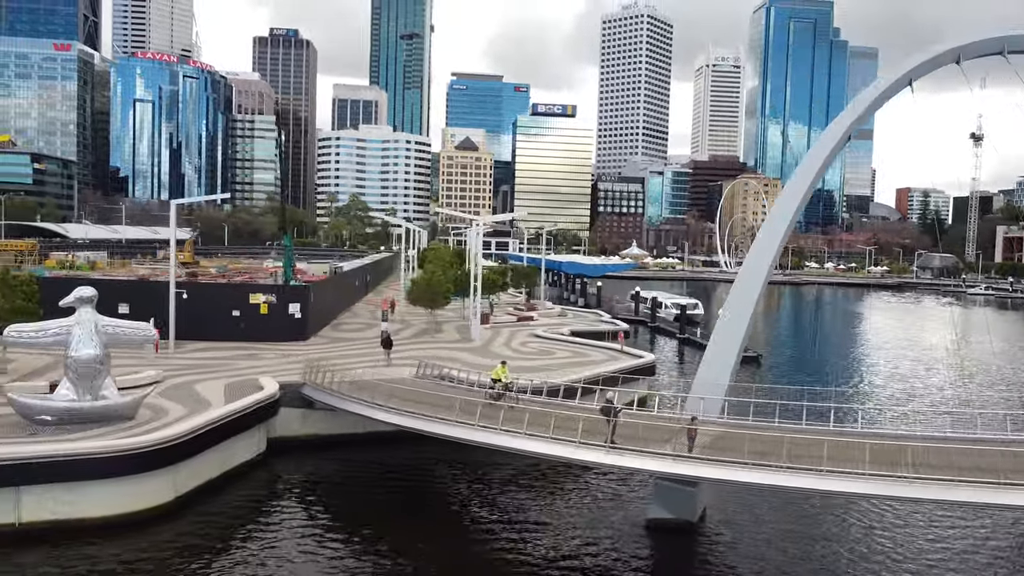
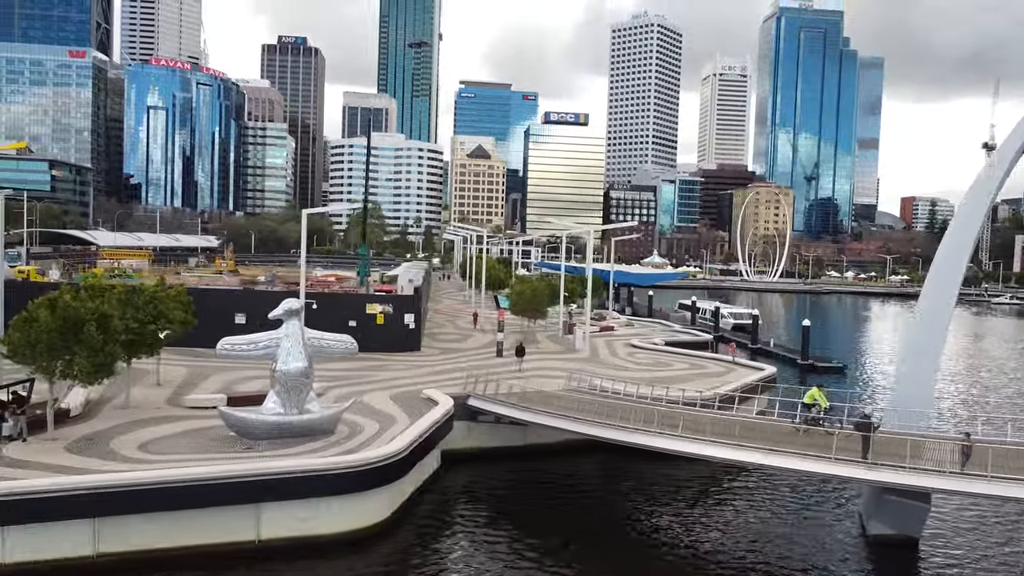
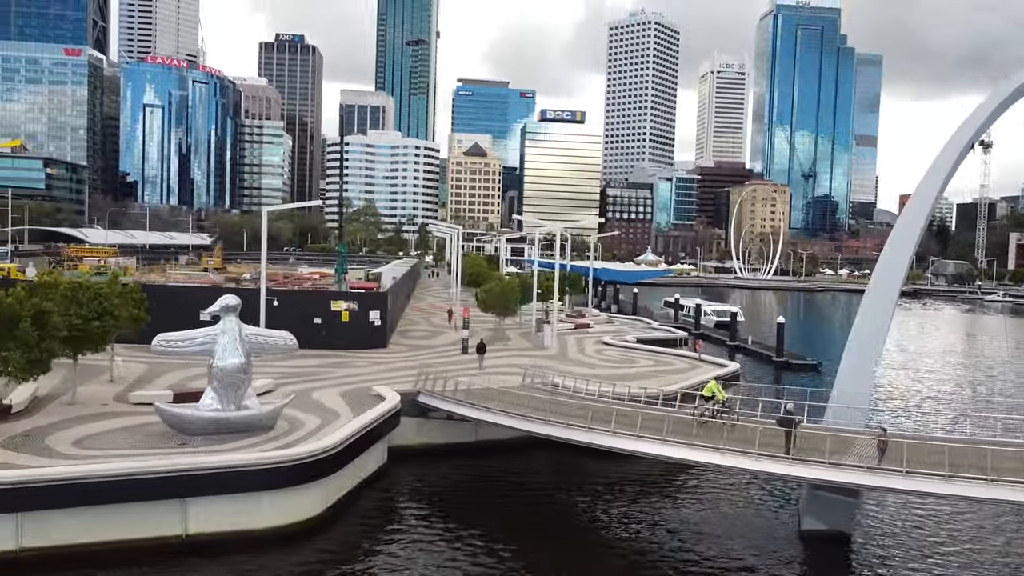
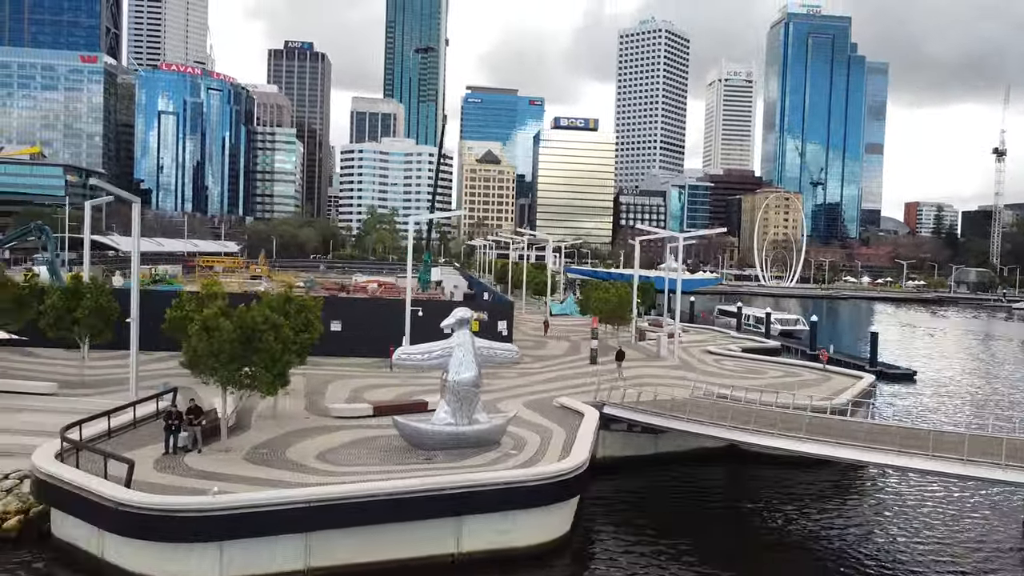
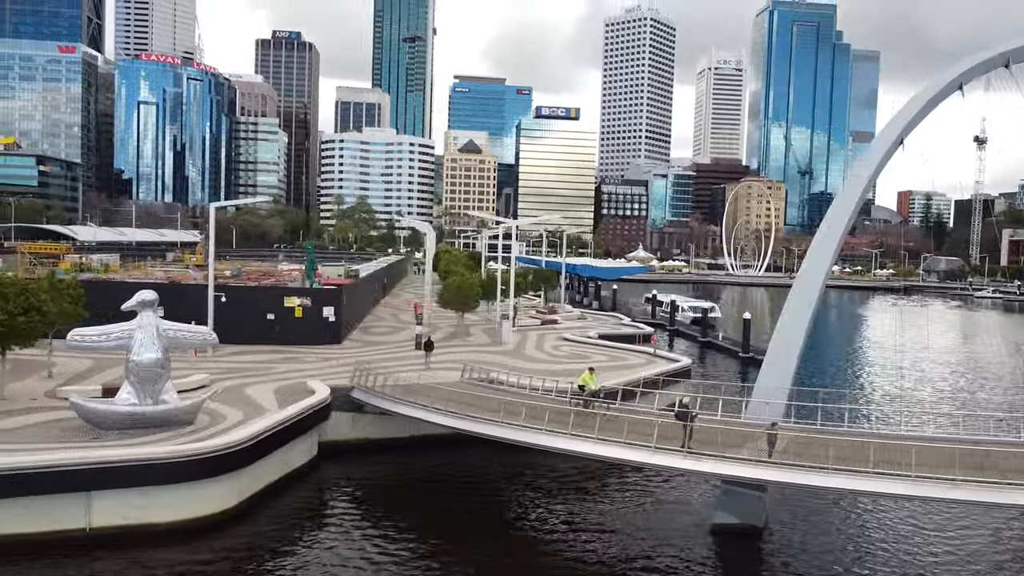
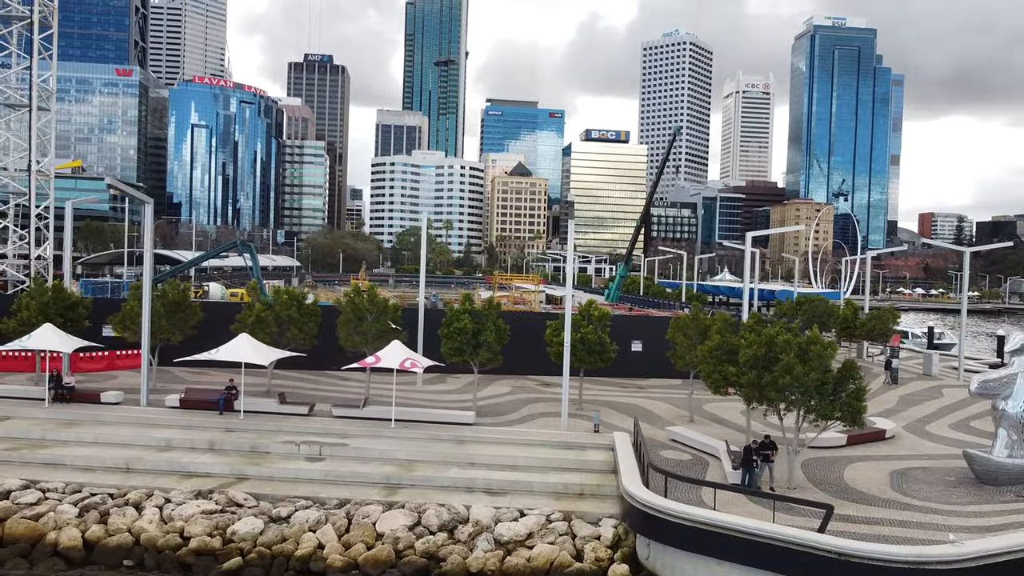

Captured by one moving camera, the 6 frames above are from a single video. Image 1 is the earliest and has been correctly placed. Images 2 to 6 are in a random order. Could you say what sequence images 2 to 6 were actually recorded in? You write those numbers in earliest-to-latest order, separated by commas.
5, 3, 2, 4, 6
